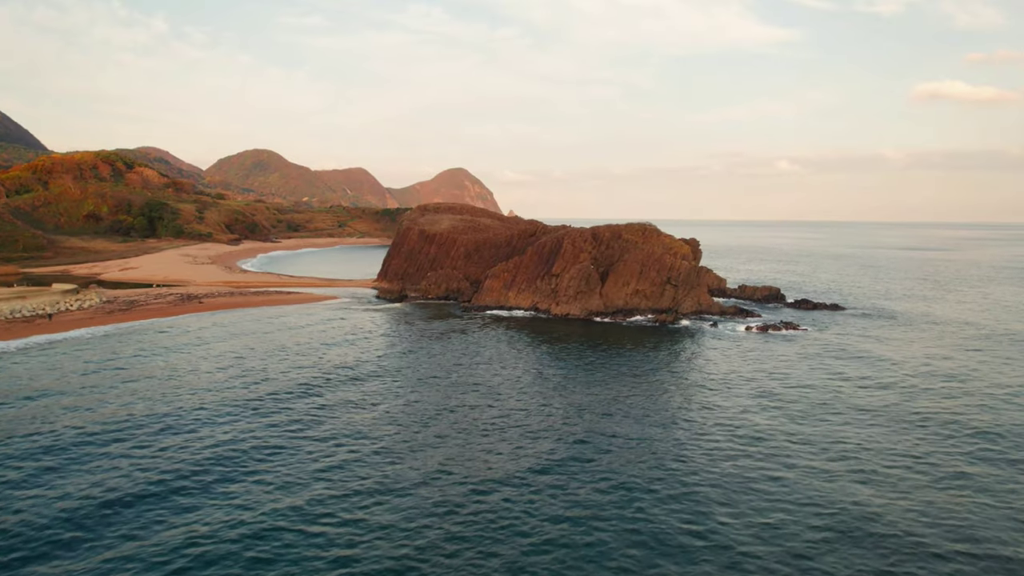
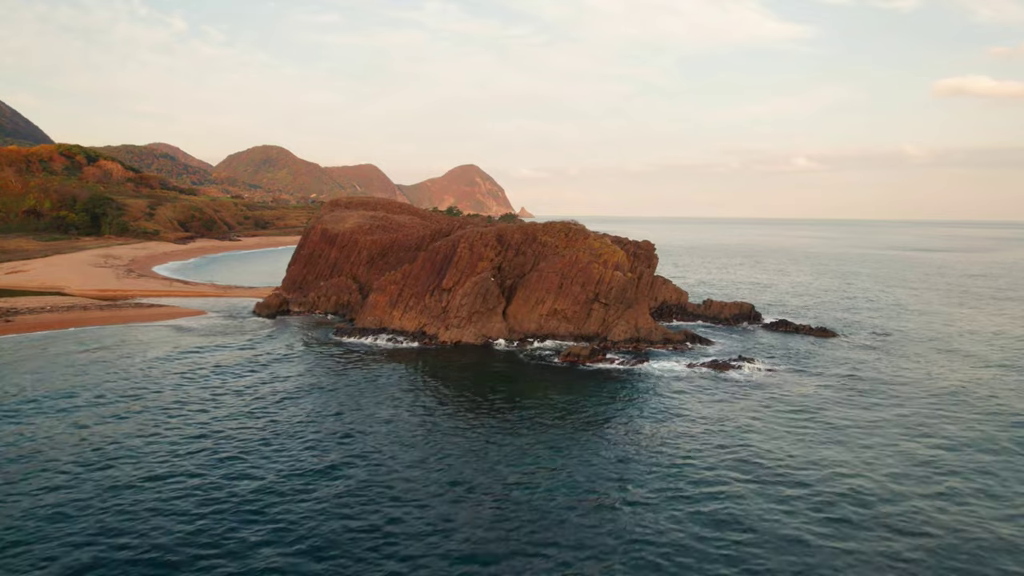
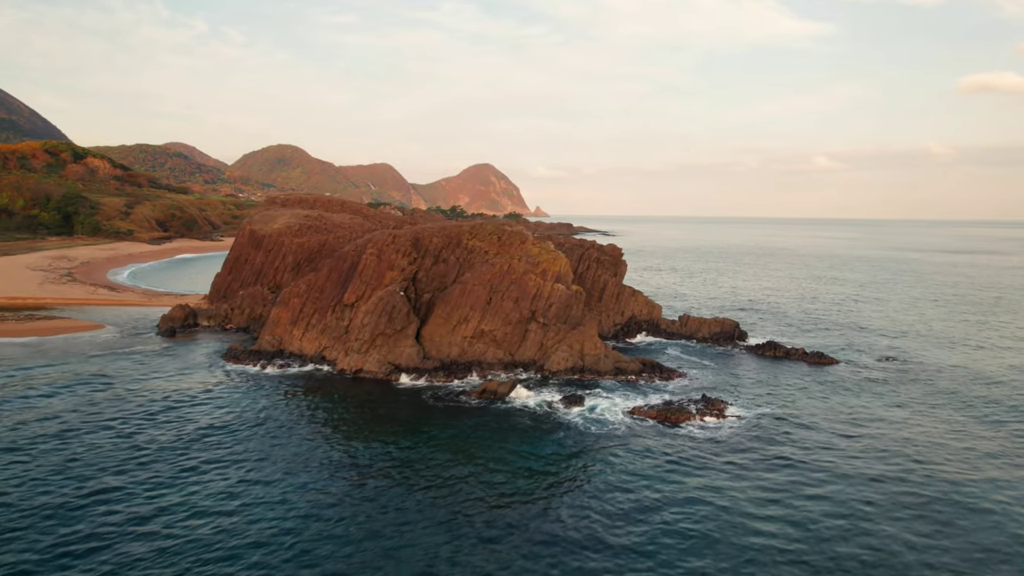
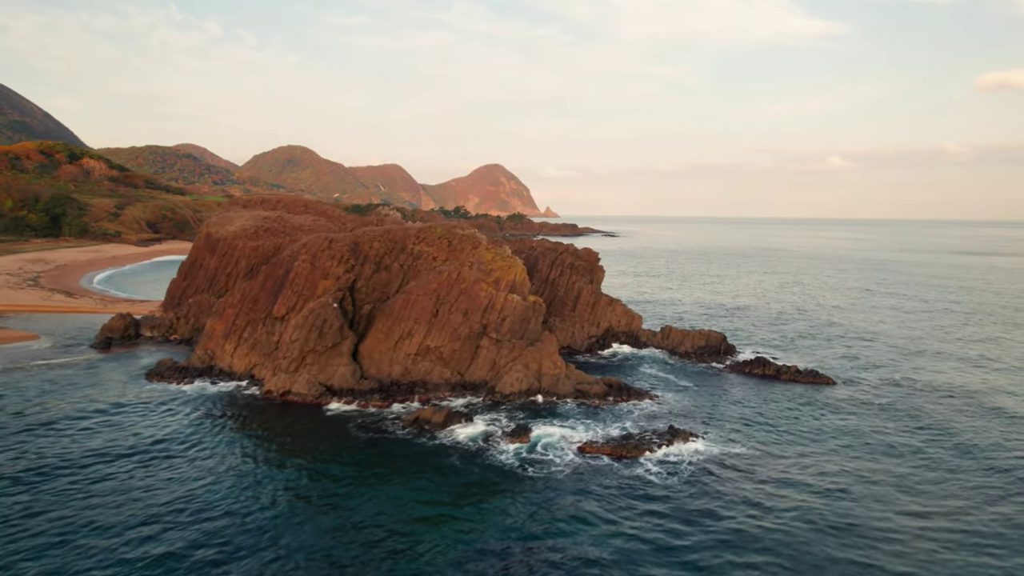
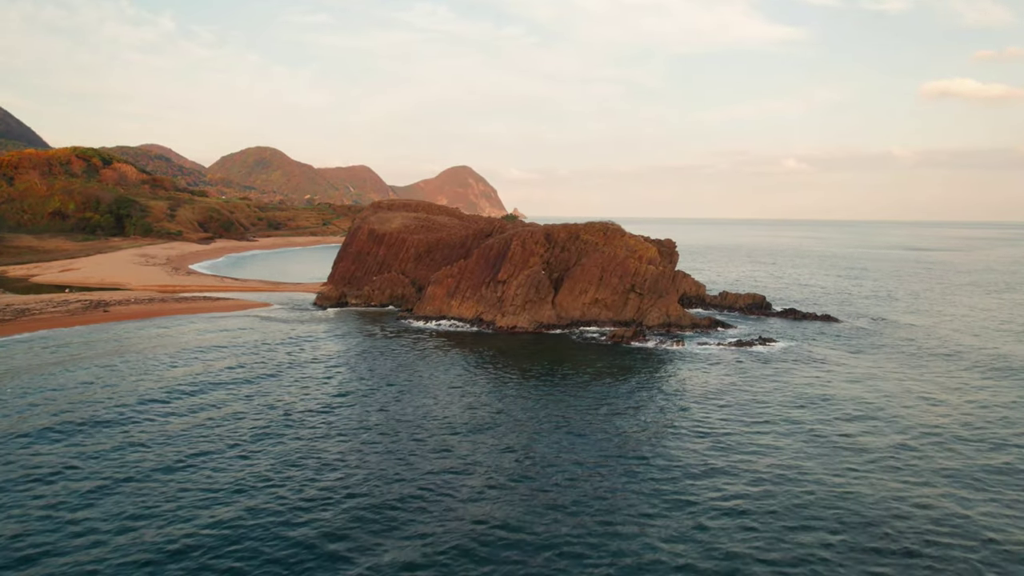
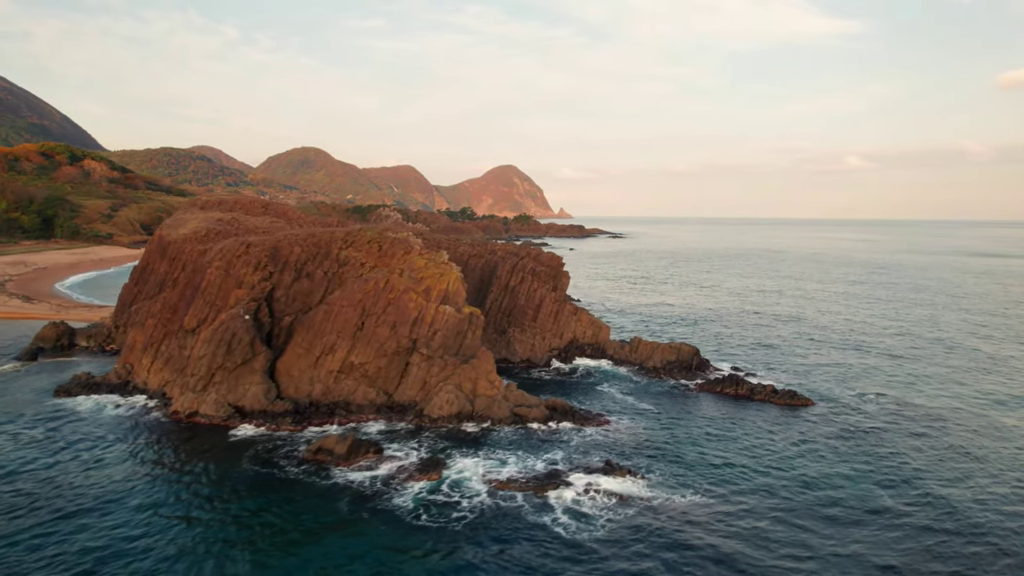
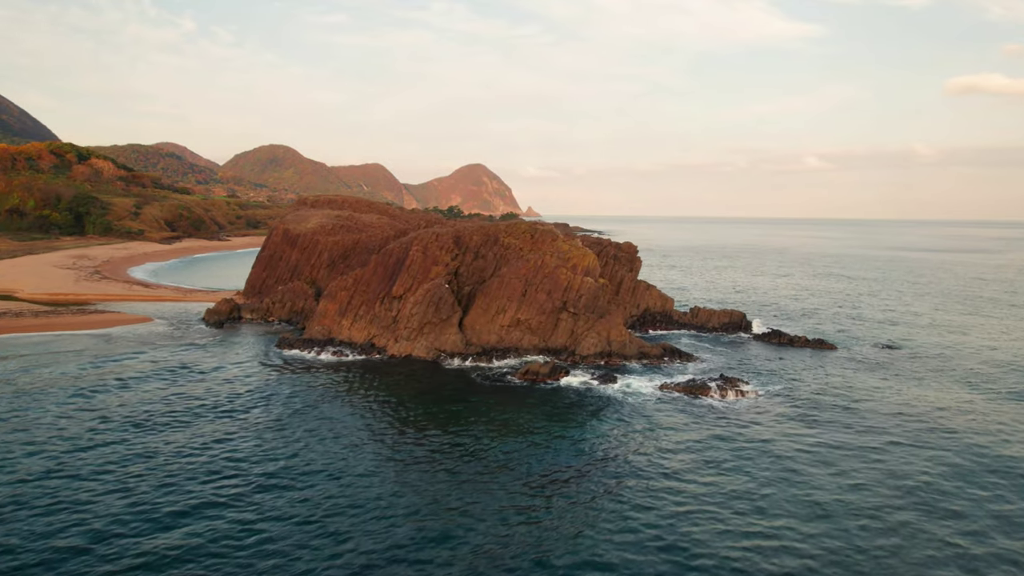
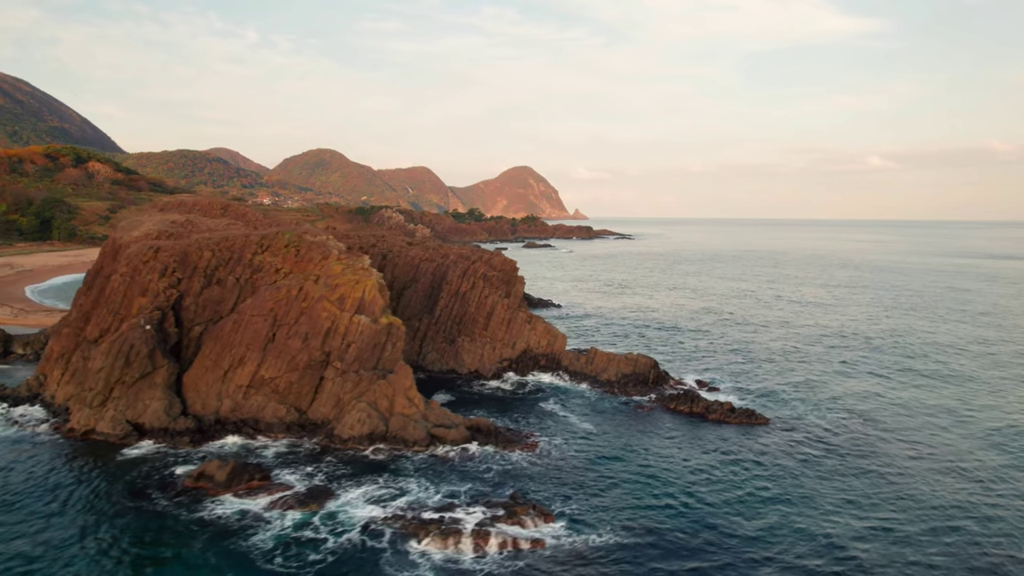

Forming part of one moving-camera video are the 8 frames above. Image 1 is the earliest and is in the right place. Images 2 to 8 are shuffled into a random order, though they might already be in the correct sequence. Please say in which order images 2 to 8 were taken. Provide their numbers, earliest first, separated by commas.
5, 2, 7, 3, 4, 6, 8
